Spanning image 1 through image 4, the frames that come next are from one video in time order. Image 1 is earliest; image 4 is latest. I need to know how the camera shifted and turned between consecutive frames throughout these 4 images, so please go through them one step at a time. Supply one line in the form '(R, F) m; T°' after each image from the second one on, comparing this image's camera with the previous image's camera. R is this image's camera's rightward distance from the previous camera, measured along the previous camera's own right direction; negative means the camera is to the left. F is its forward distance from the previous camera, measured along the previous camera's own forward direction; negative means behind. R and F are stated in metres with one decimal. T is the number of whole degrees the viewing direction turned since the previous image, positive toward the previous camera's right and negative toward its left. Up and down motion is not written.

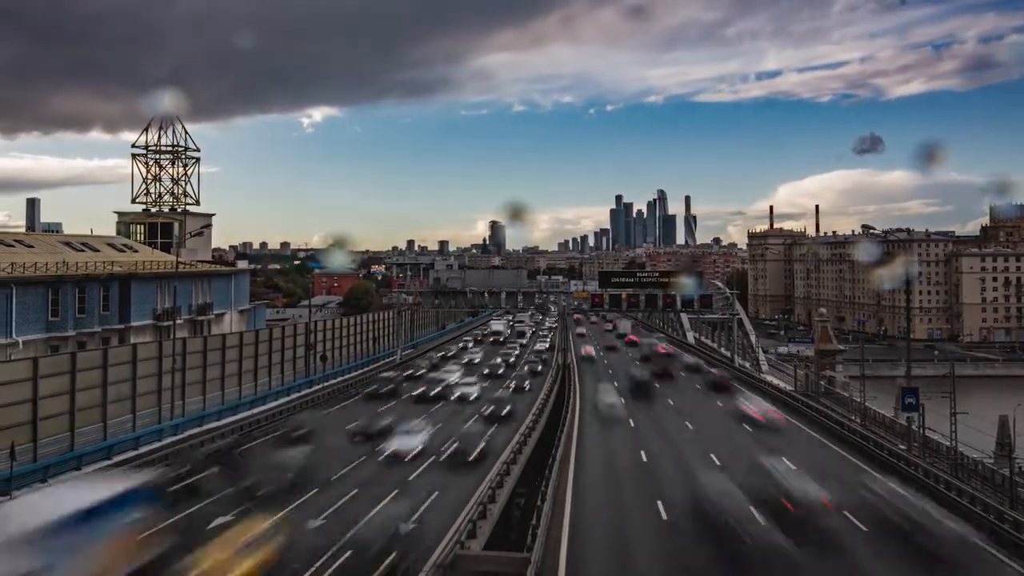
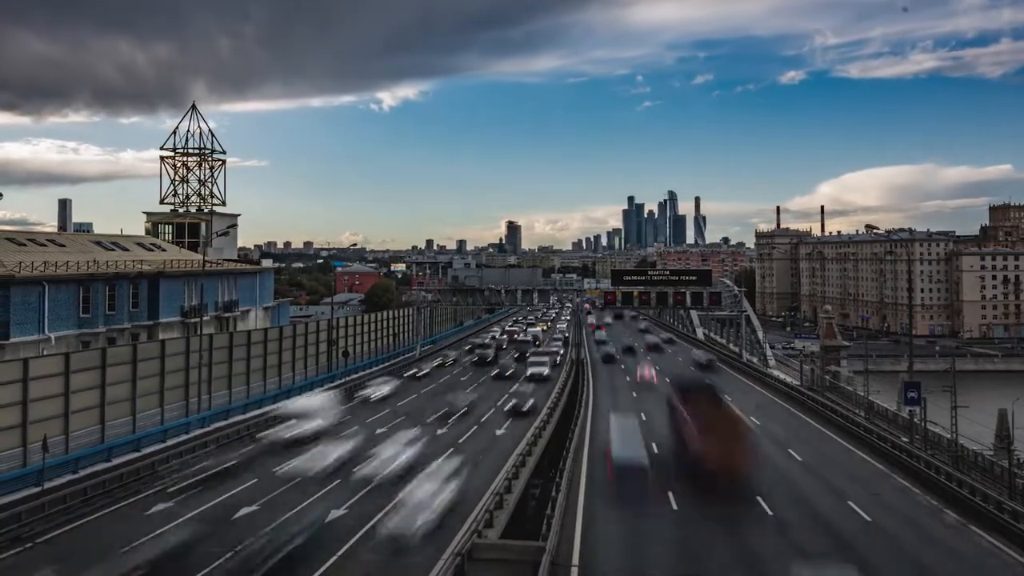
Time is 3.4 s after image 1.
(+0.1, -1.1) m; -1°
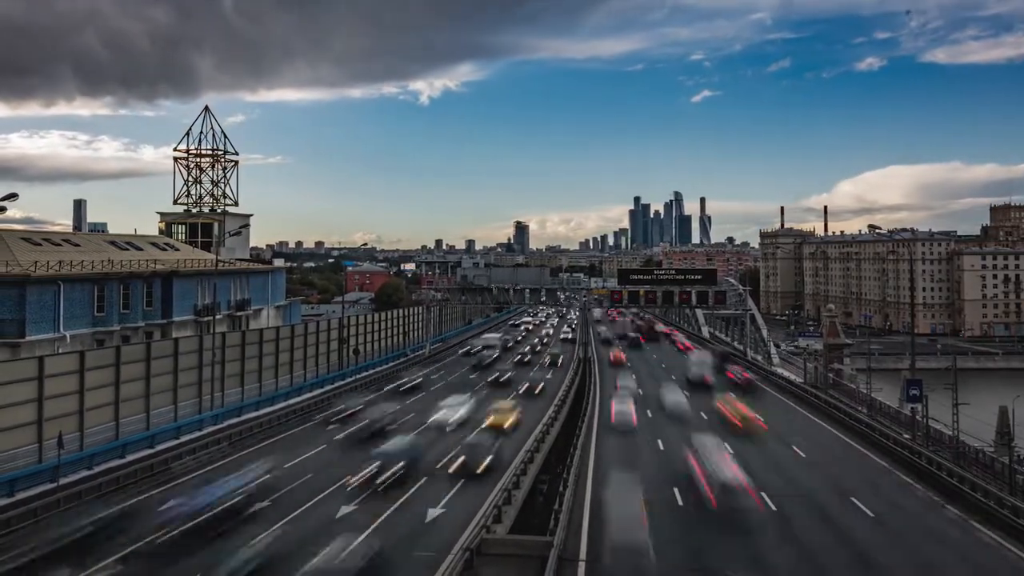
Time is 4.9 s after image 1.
(0.0, -0.5) m; -1°
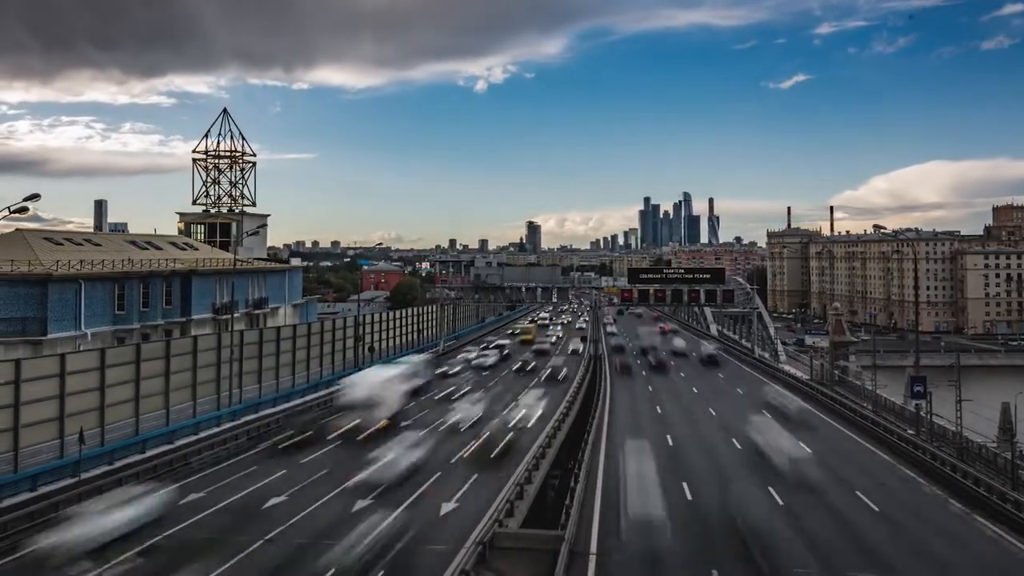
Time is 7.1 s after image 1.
(-0.1, -0.8) m; -1°
